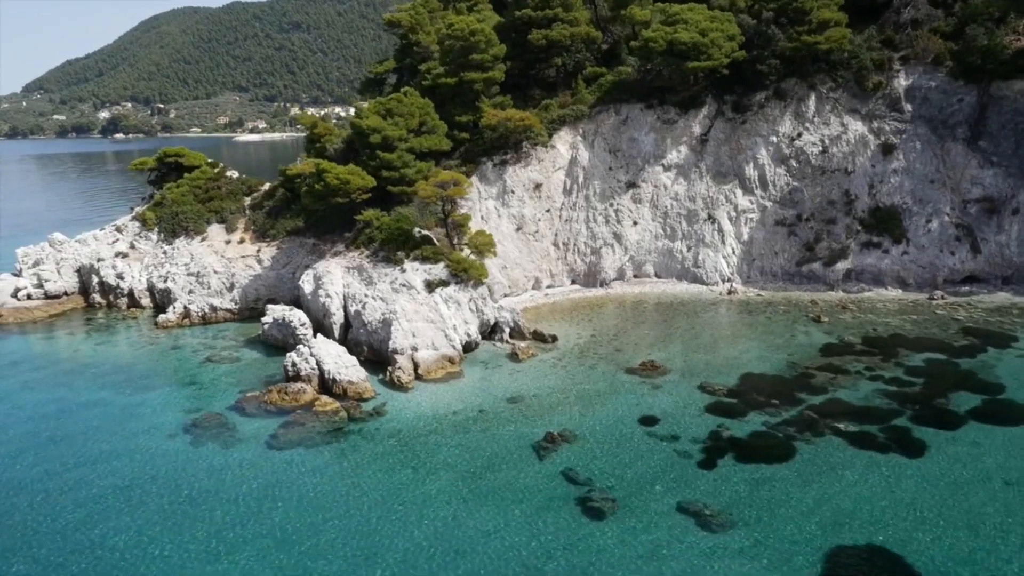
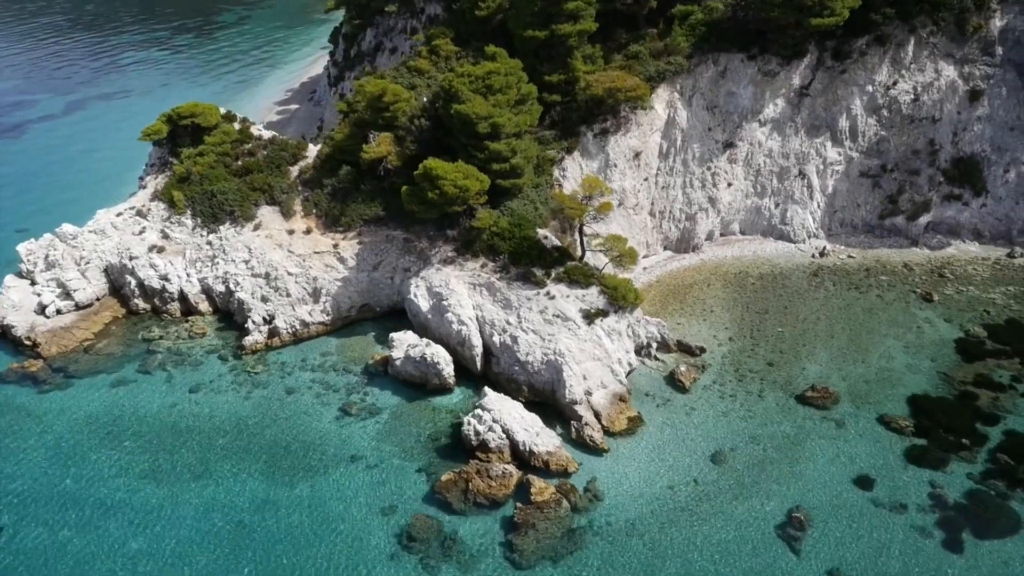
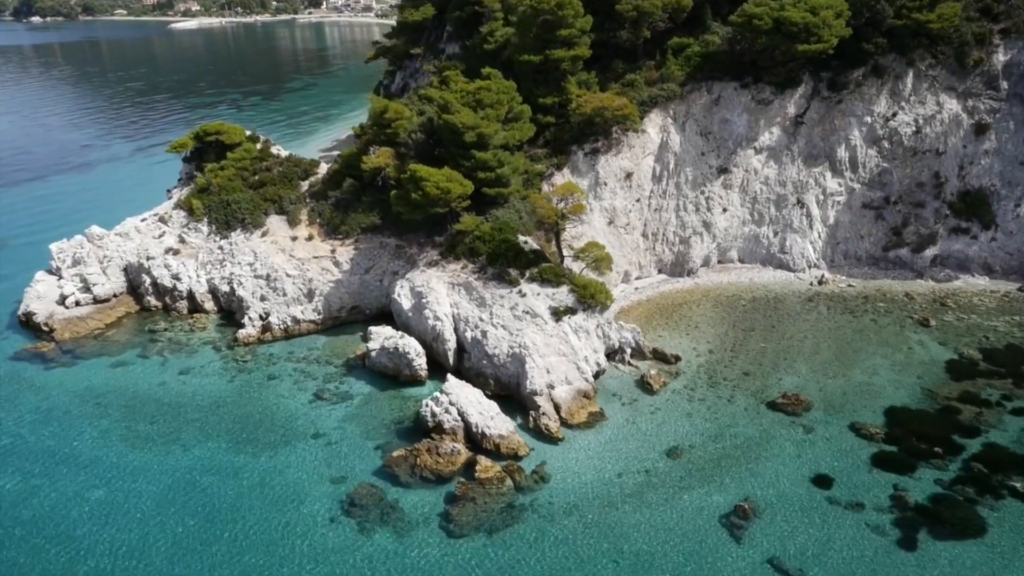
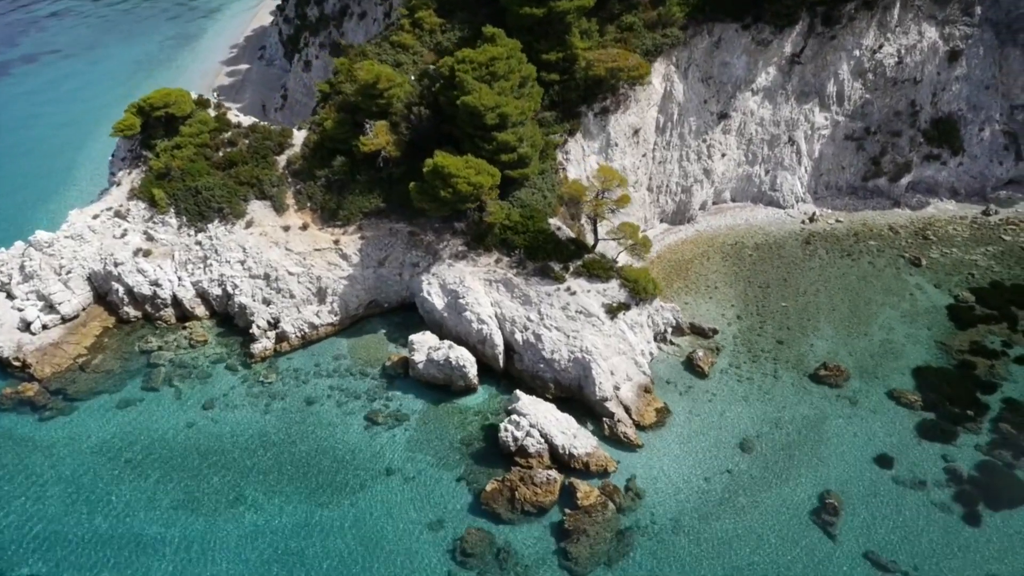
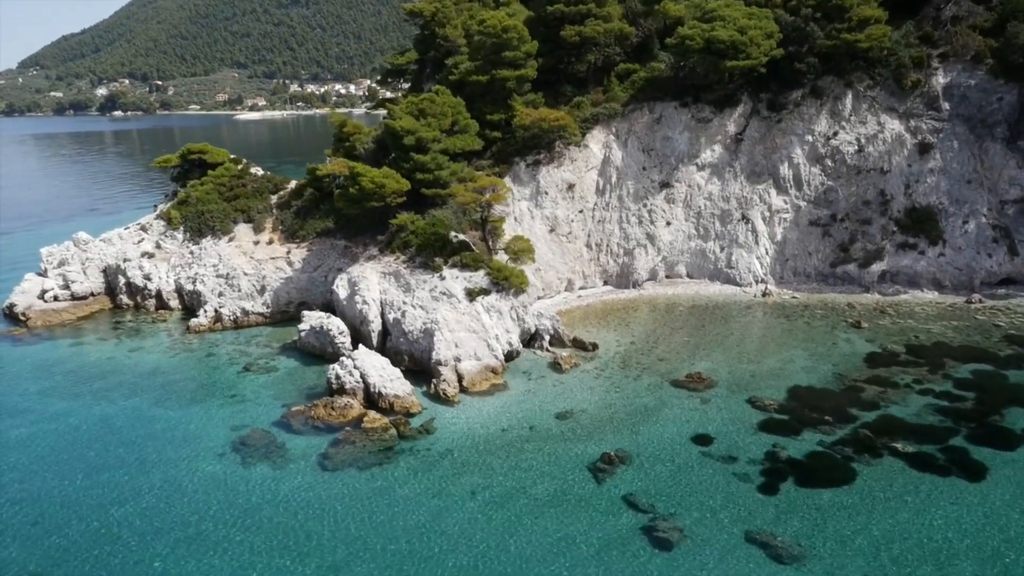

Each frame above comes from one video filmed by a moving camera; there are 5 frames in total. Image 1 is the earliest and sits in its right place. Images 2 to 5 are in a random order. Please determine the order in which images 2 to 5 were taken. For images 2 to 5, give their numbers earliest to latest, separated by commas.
5, 3, 2, 4
